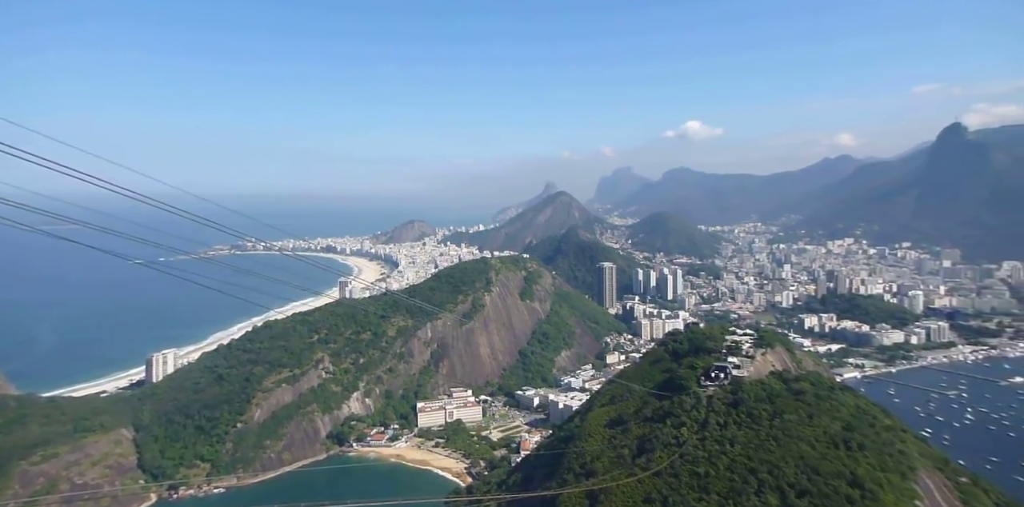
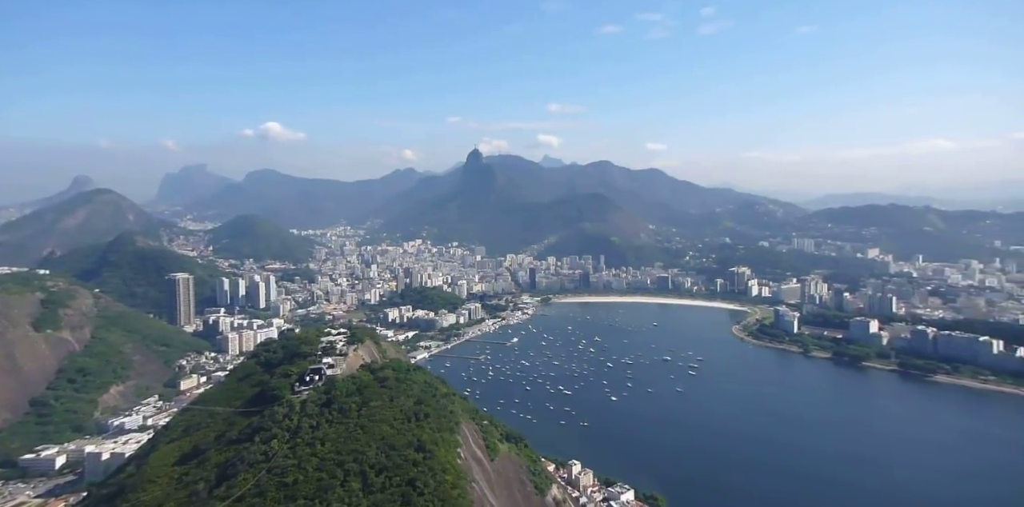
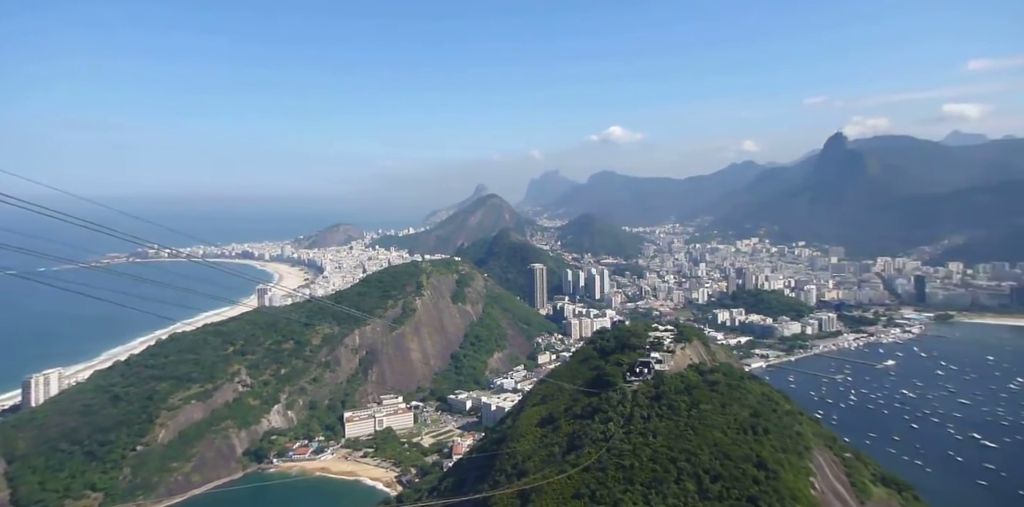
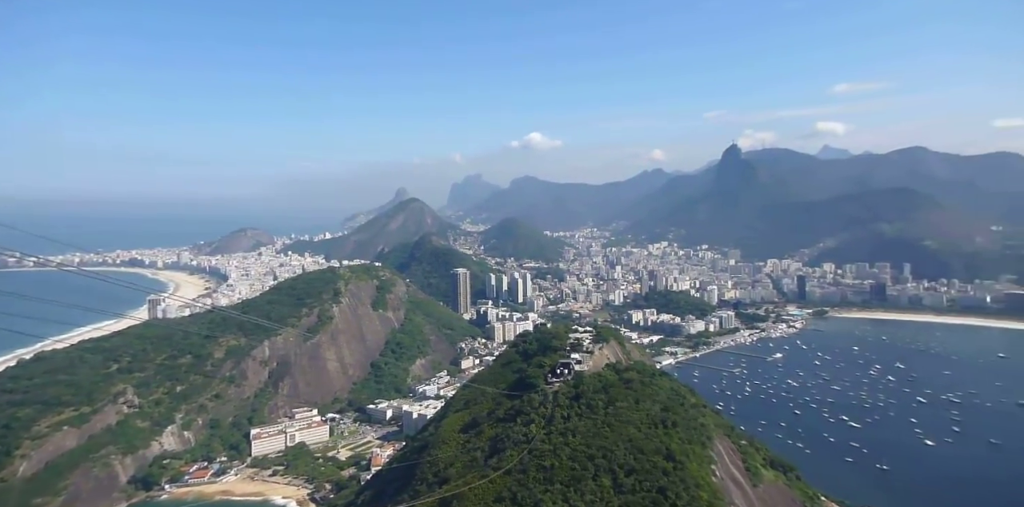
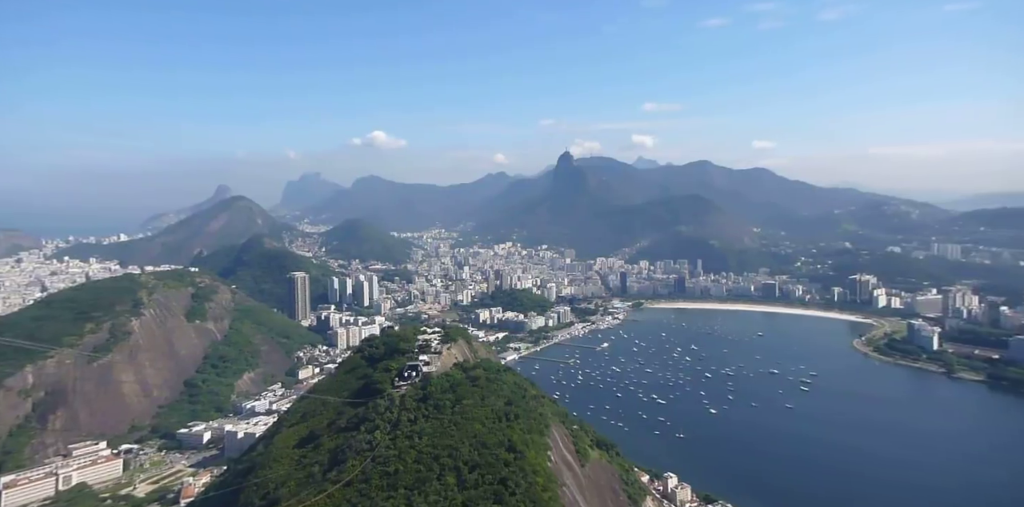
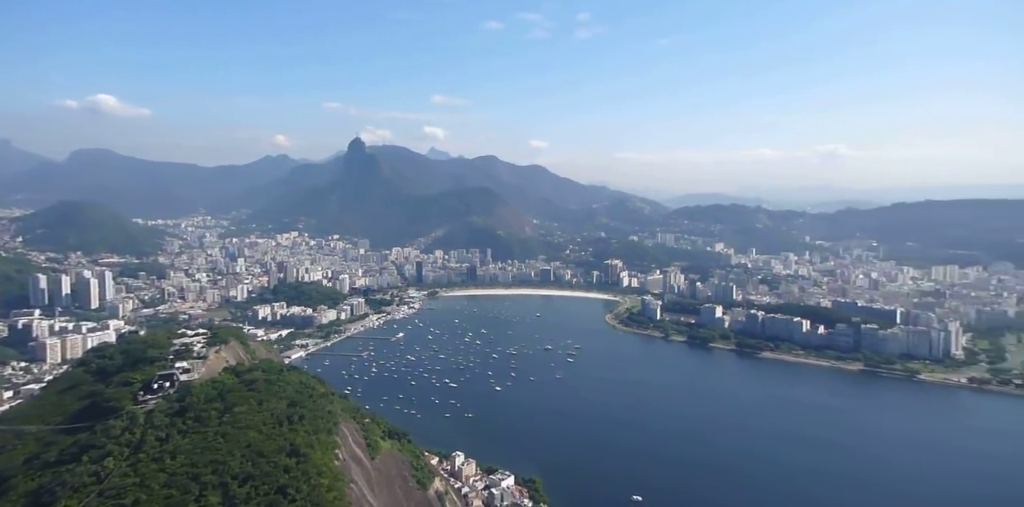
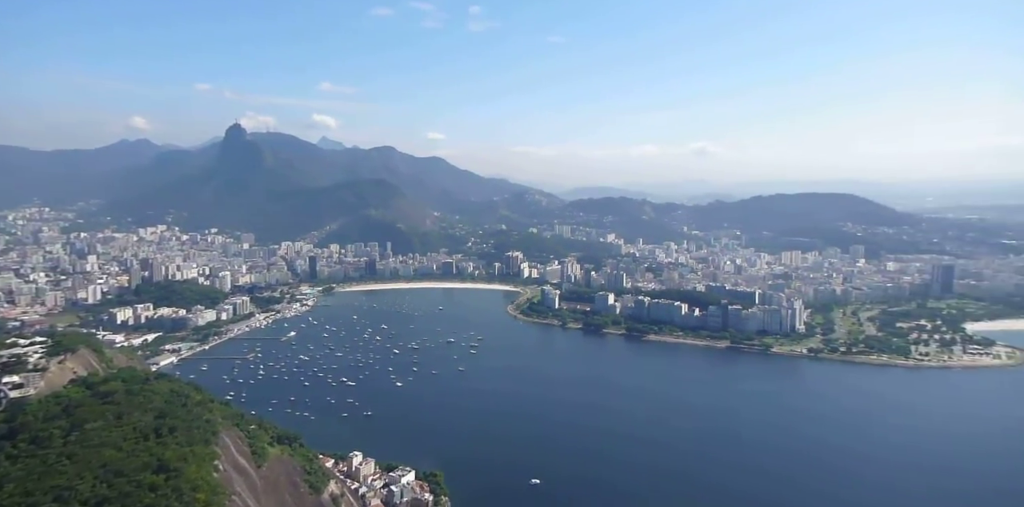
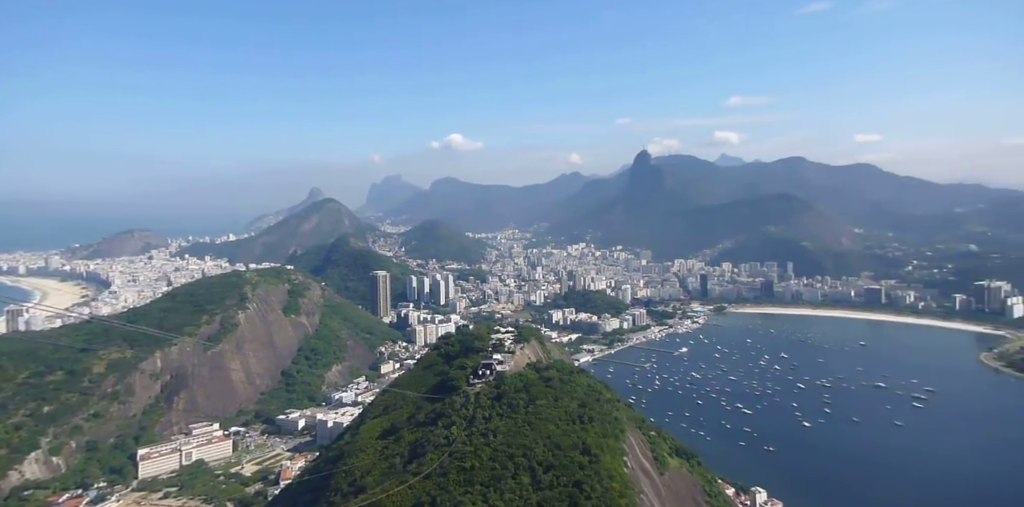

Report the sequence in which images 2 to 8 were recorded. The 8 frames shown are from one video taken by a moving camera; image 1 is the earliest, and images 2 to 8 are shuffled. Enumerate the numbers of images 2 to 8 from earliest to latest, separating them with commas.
3, 4, 8, 5, 2, 6, 7
